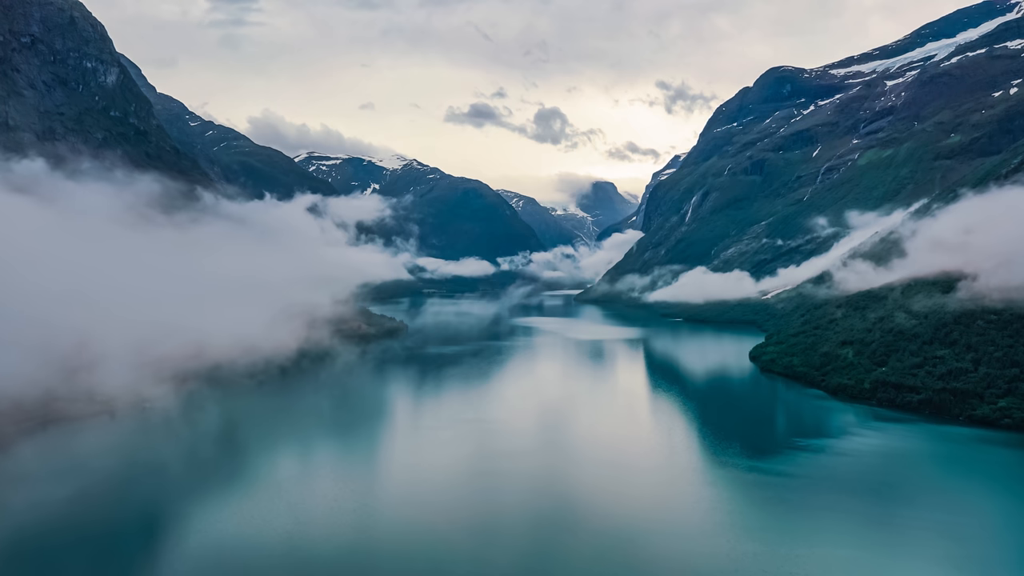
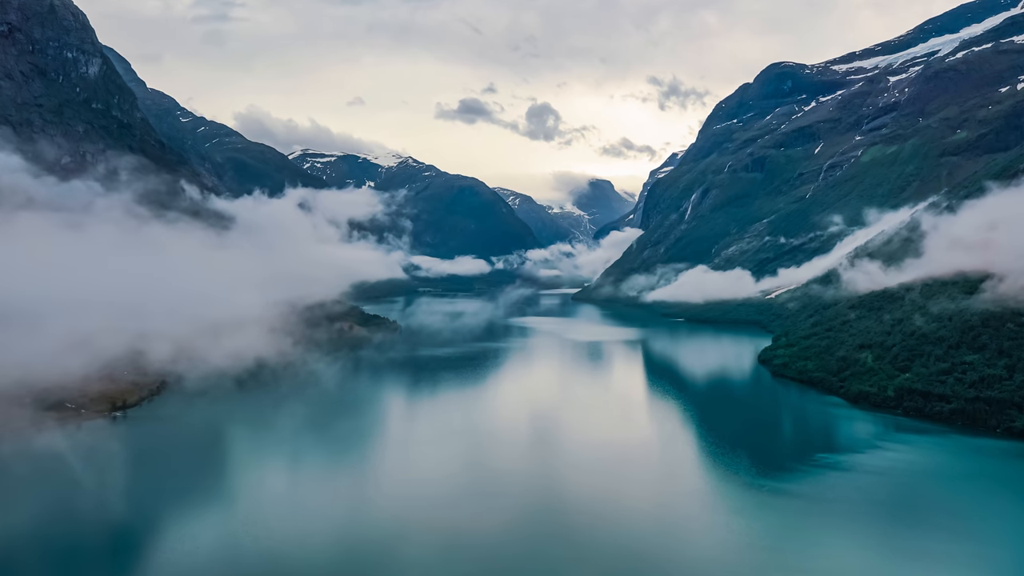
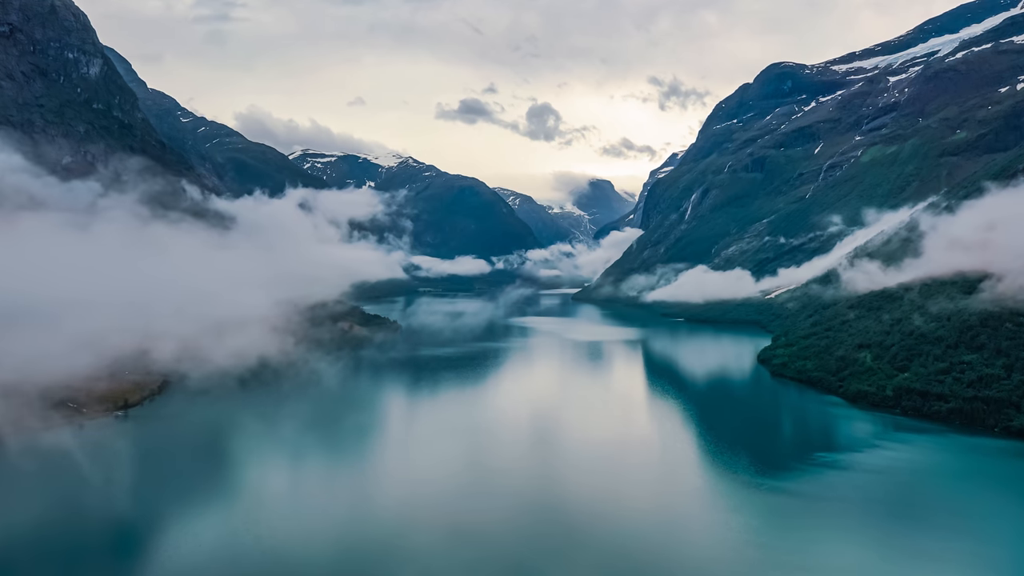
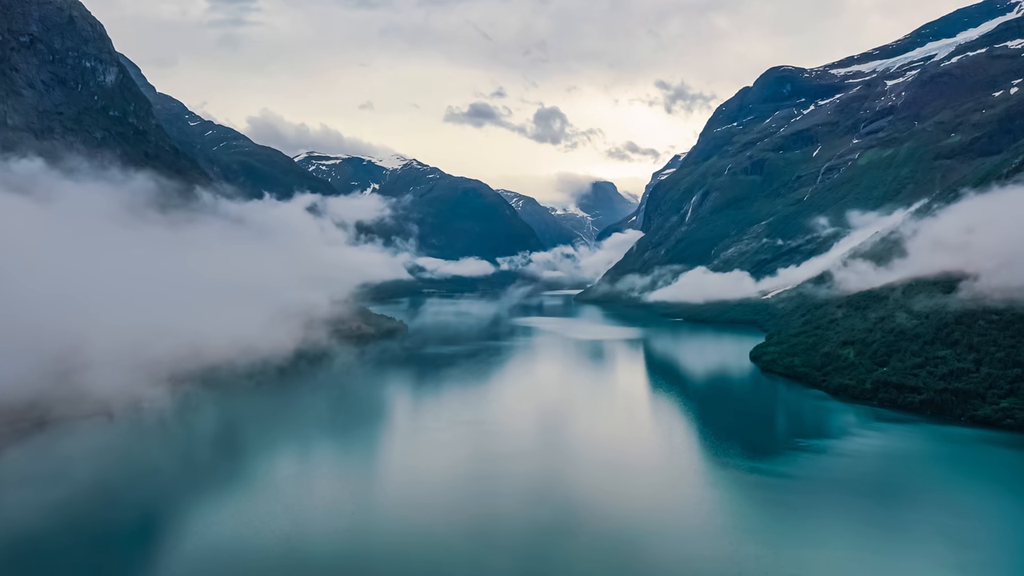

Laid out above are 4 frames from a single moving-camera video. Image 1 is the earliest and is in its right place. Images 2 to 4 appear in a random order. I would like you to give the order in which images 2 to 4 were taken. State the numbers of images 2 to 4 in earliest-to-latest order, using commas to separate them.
4, 3, 2
